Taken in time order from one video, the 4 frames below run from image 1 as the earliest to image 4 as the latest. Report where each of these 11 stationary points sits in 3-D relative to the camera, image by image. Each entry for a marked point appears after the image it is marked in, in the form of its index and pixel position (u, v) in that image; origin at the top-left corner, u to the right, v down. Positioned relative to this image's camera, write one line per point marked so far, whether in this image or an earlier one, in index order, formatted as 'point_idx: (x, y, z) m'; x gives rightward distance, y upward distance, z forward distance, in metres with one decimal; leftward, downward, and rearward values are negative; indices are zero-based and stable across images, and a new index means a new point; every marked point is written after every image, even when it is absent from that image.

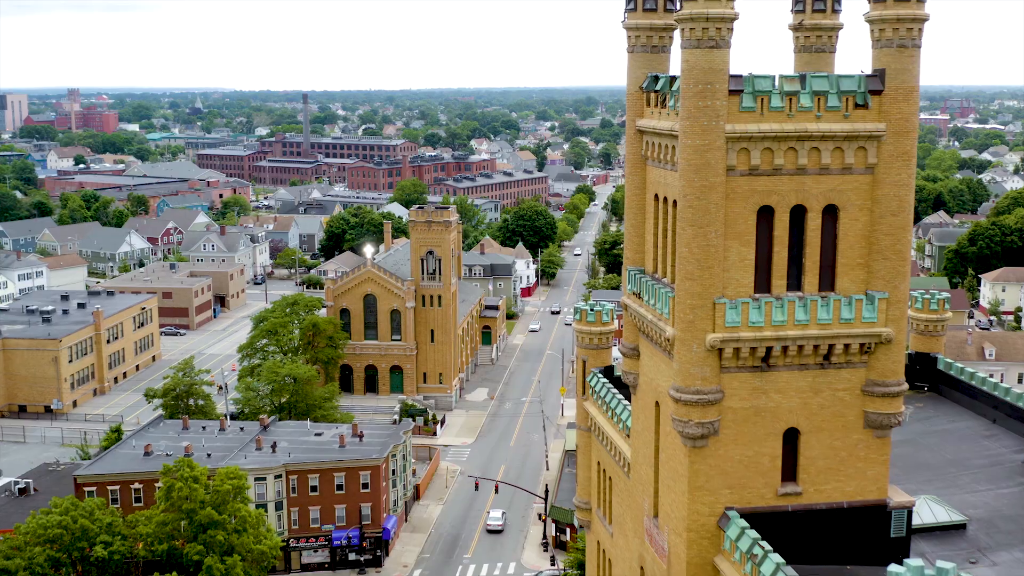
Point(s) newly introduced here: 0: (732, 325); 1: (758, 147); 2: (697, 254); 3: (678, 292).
0: (+4.3, -0.7, +19.5) m
1: (+4.8, +2.7, +19.4) m
2: (+3.6, +0.7, +19.3) m
3: (+3.3, -0.1, +19.7) m
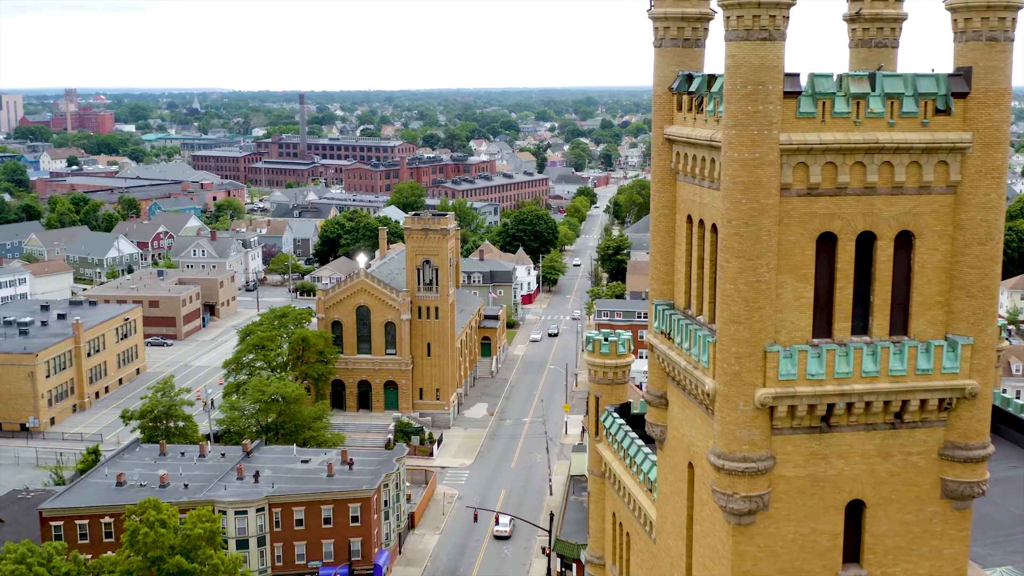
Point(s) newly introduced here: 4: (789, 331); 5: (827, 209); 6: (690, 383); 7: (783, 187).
0: (+4.4, -1.4, +16.0) m
1: (+4.9, +2.0, +15.9) m
2: (+3.7, -0.1, +15.8) m
3: (+3.4, -0.8, +16.2) m
4: (+4.5, -0.7, +16.2) m
5: (+5.1, +1.3, +16.1) m
6: (+3.1, -1.7, +17.5) m
7: (+4.3, +1.6, +15.9) m
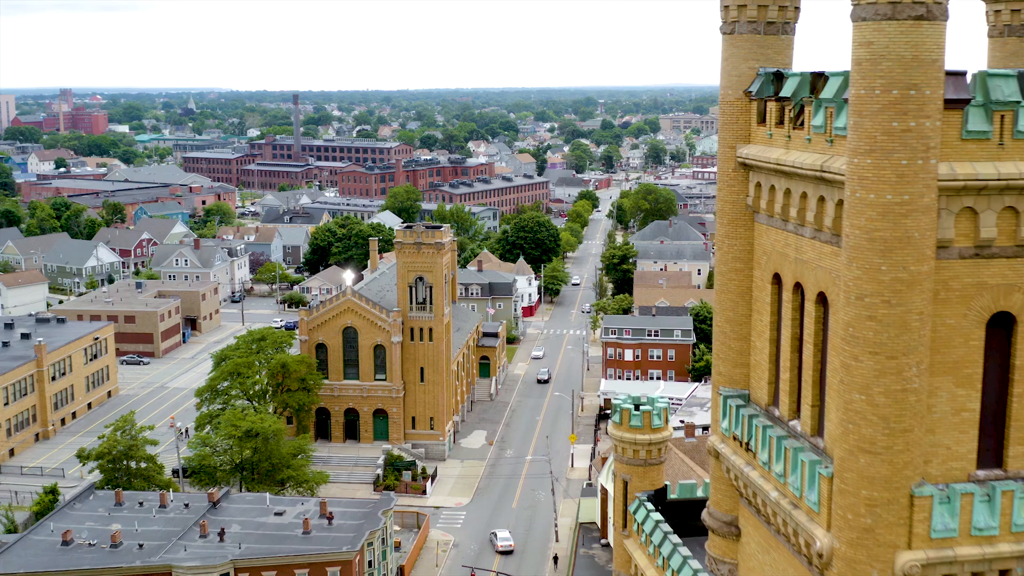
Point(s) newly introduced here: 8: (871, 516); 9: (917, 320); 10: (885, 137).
0: (+4.5, -2.6, +10.5) m
1: (+5.0, +0.9, +10.4) m
2: (+3.8, -1.2, +10.3) m
3: (+3.5, -1.9, +10.6) m
4: (+4.6, -1.9, +10.7) m
5: (+5.2, +0.1, +10.6) m
6: (+3.3, -2.8, +12.0) m
7: (+4.4, +0.4, +10.4) m
8: (+3.7, -2.4, +10.4) m
9: (+4.1, -0.3, +10.2) m
10: (+3.7, +1.5, +10.0) m
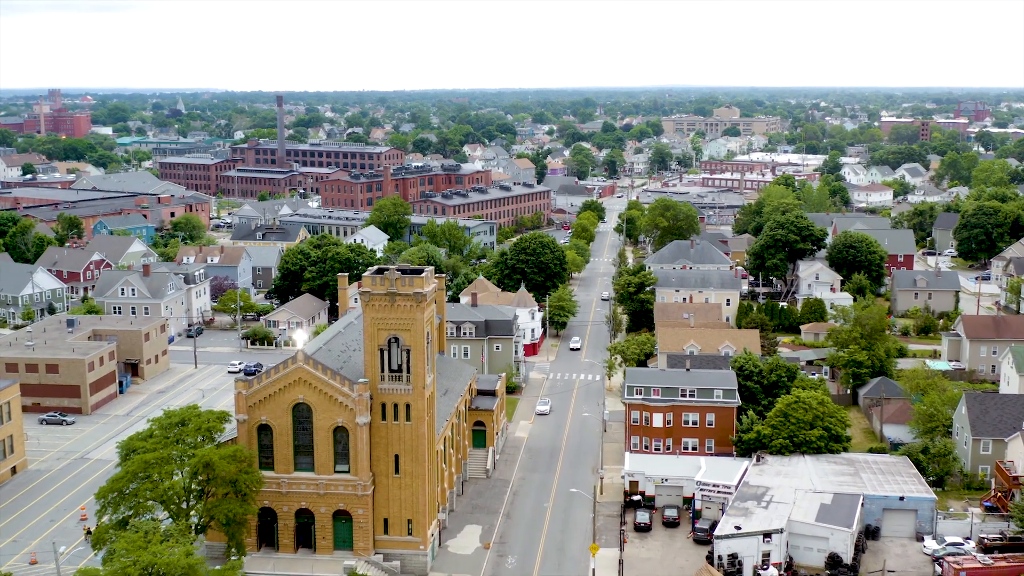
0: (+4.8, -5.4, -3.3) m
1: (+5.3, -2.0, -3.4) m
2: (+4.1, -4.1, -3.5) m
3: (+3.8, -4.8, -3.2) m
4: (+4.9, -4.7, -3.1) m
5: (+5.5, -2.7, -3.2) m
6: (+3.5, -5.7, -1.8) m
7: (+4.7, -2.4, -3.4) m
8: (+4.0, -5.2, -3.4) m
9: (+4.4, -3.2, -3.6) m
10: (+4.0, -1.4, -3.8) m
